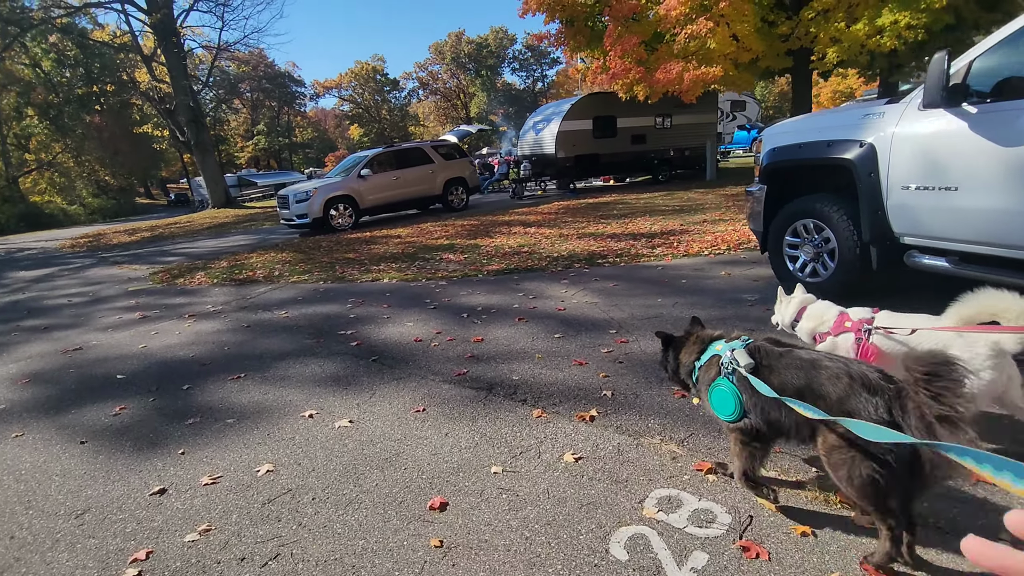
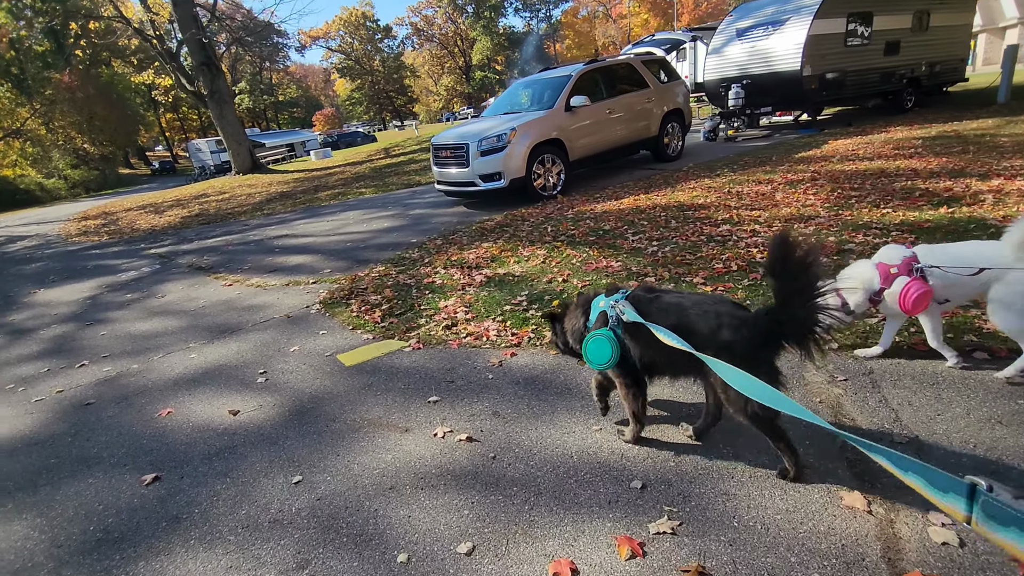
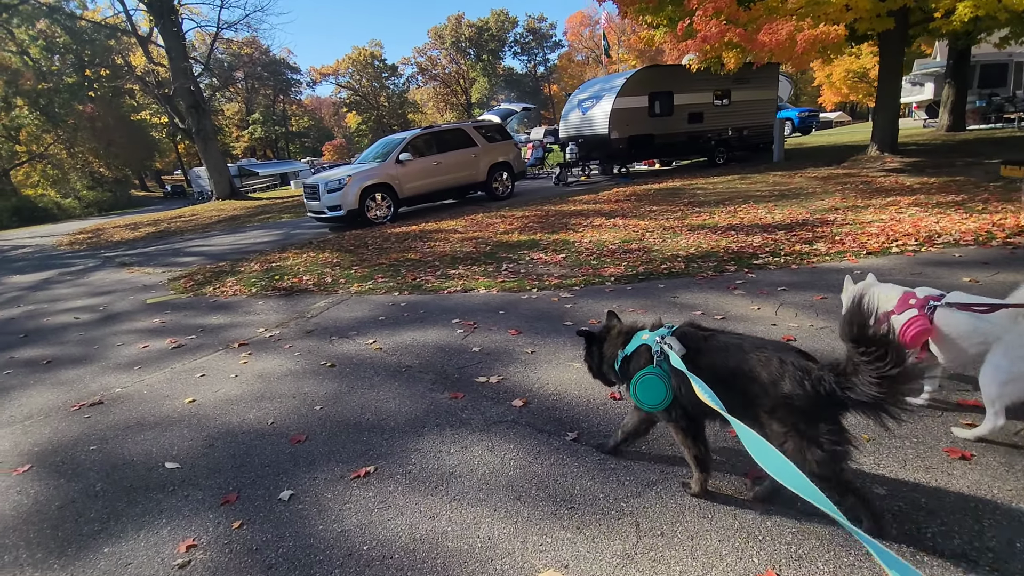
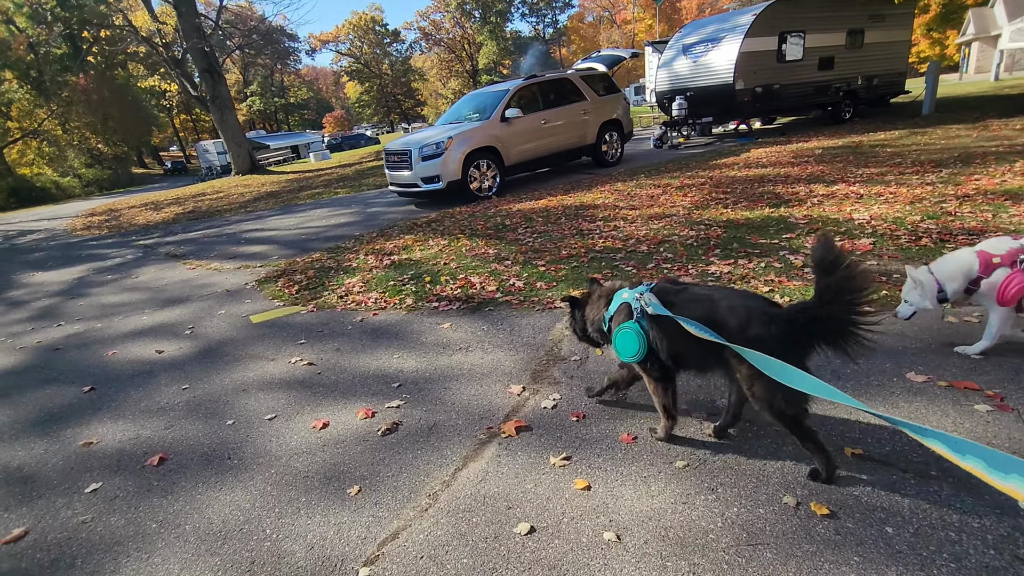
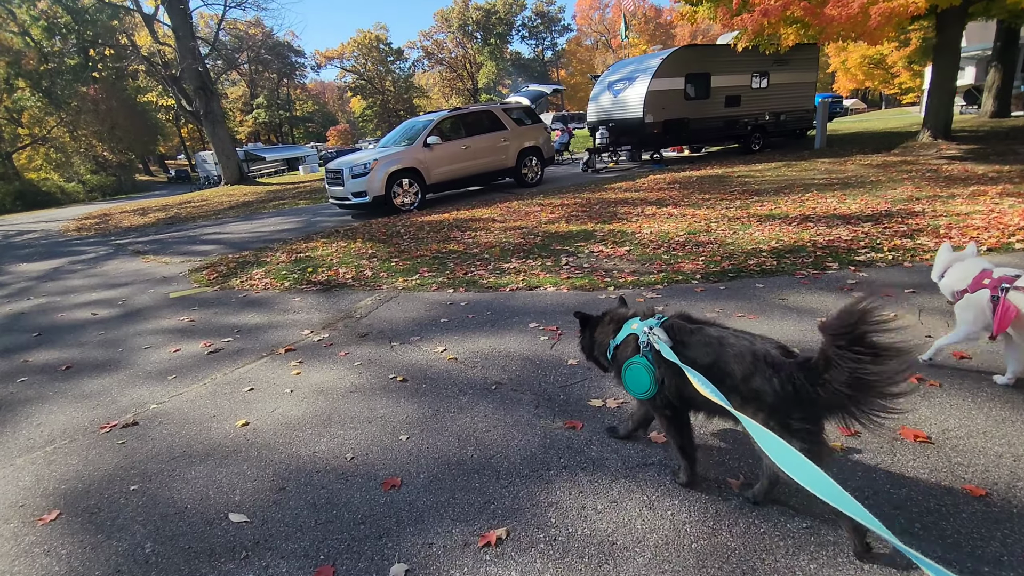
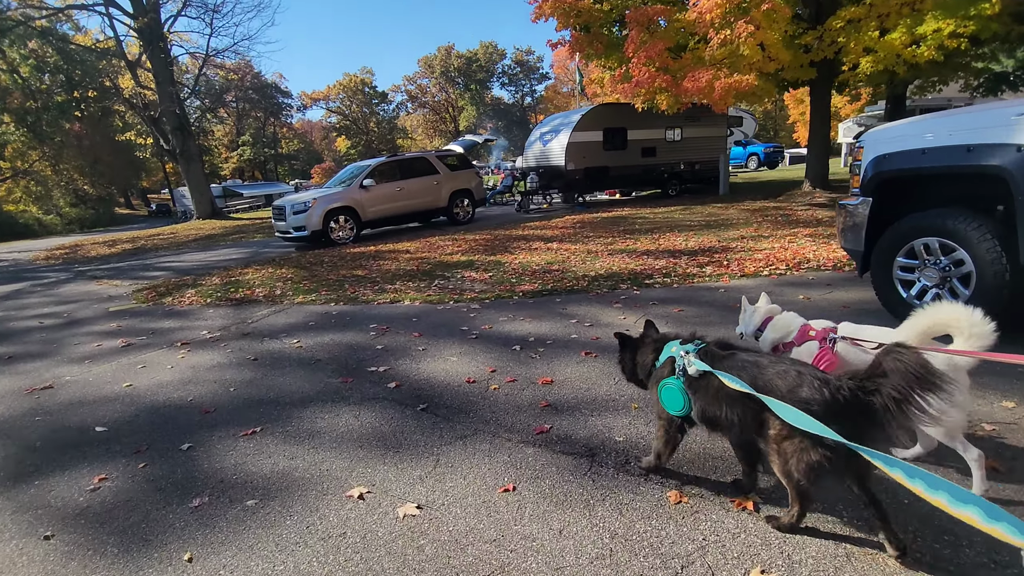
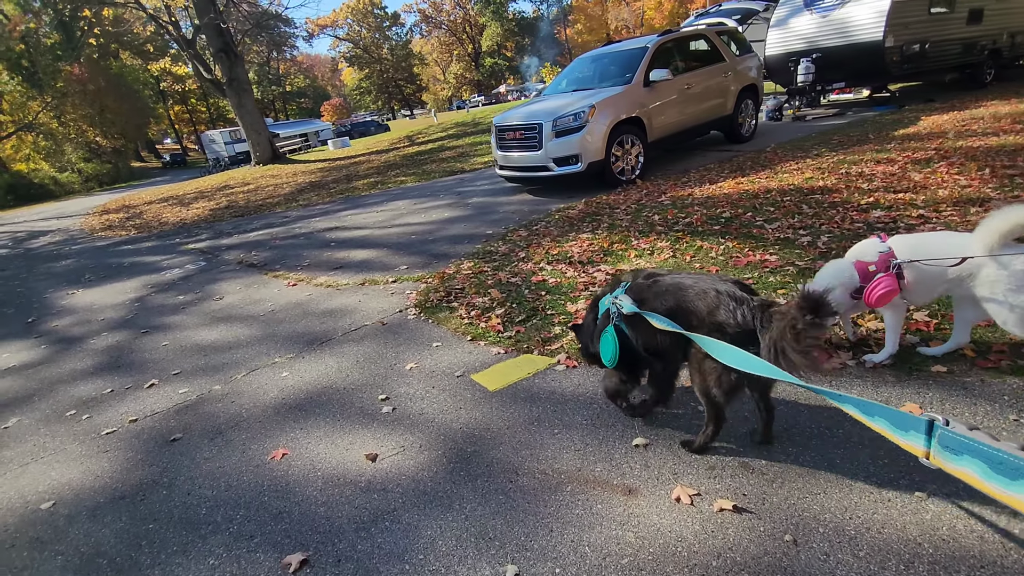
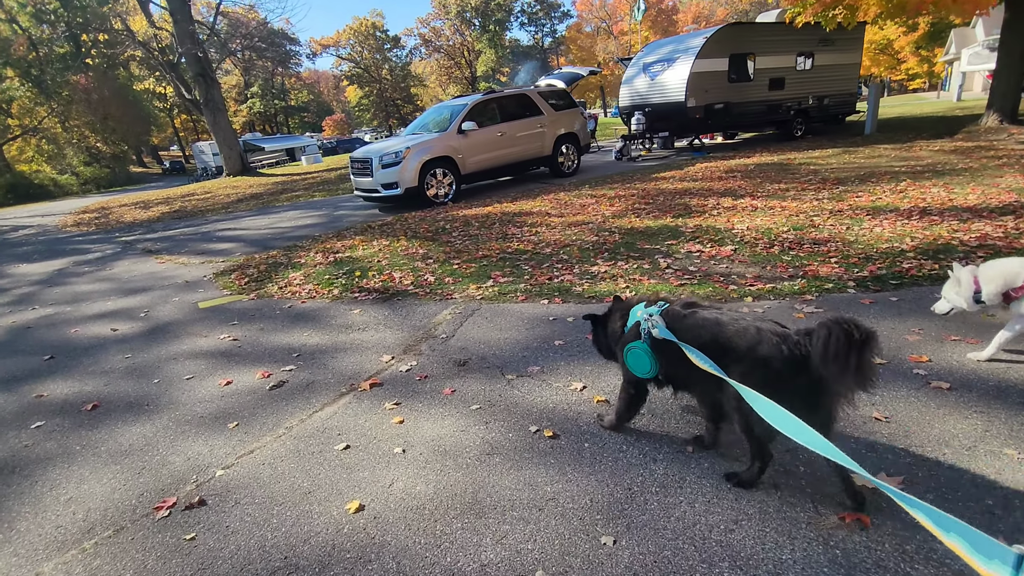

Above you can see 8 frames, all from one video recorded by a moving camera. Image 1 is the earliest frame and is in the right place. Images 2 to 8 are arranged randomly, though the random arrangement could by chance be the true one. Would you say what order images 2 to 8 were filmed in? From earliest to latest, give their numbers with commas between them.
6, 3, 5, 8, 4, 2, 7
